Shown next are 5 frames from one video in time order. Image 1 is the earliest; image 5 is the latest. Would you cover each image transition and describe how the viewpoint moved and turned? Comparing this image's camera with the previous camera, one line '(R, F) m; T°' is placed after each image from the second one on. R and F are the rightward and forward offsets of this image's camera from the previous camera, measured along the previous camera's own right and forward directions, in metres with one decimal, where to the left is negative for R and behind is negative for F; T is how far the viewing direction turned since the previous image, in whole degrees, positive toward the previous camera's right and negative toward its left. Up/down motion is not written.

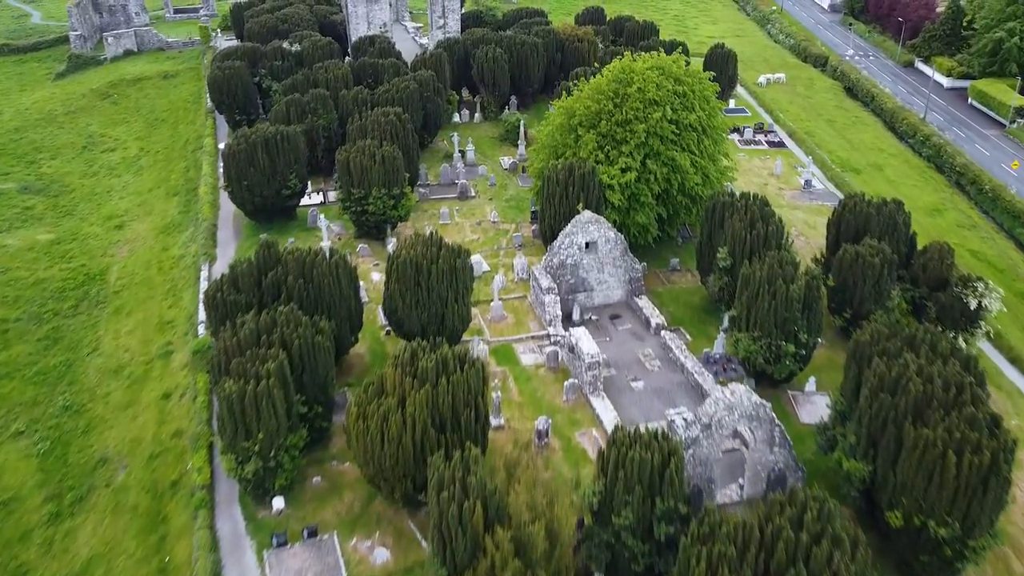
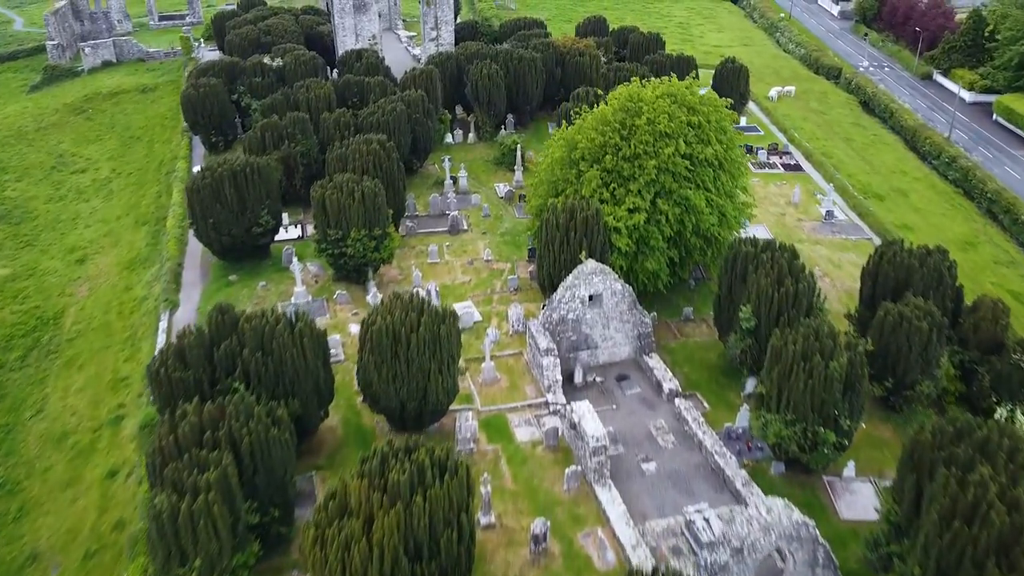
(+0.2, +3.8) m; 0°
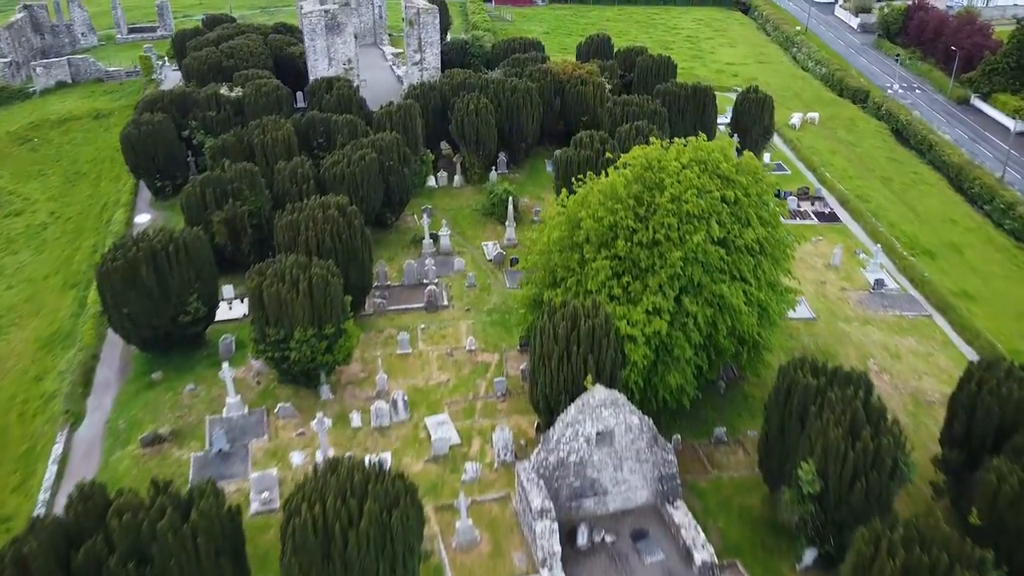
(+0.4, +6.8) m; 0°
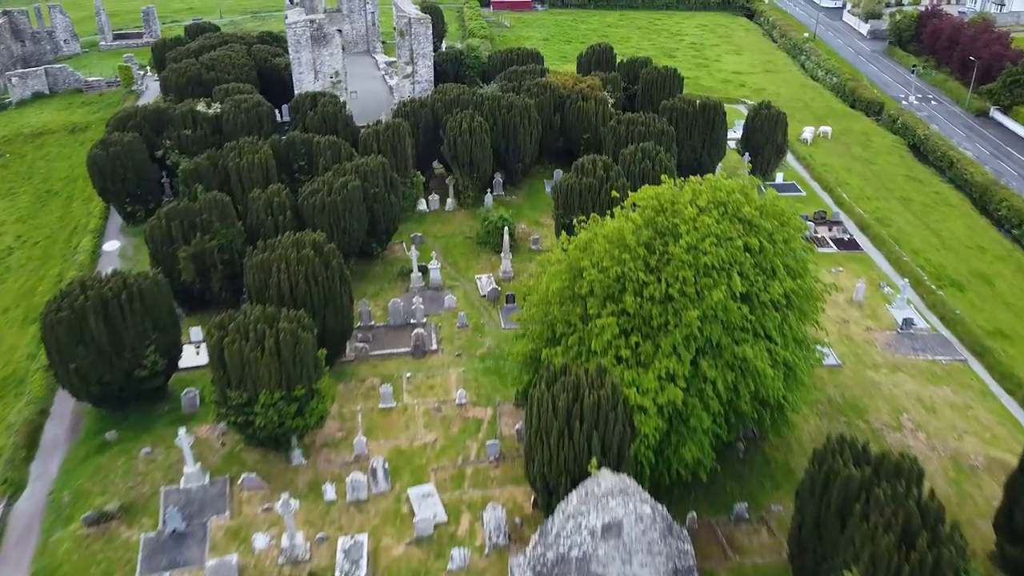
(+0.2, +3.0) m; 0°
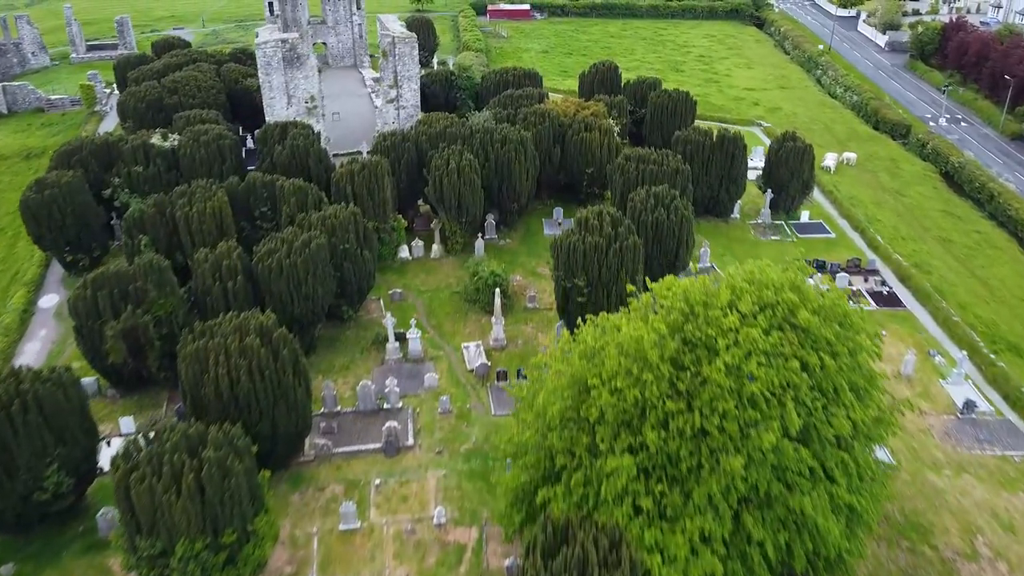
(+0.3, +5.0) m; 0°
